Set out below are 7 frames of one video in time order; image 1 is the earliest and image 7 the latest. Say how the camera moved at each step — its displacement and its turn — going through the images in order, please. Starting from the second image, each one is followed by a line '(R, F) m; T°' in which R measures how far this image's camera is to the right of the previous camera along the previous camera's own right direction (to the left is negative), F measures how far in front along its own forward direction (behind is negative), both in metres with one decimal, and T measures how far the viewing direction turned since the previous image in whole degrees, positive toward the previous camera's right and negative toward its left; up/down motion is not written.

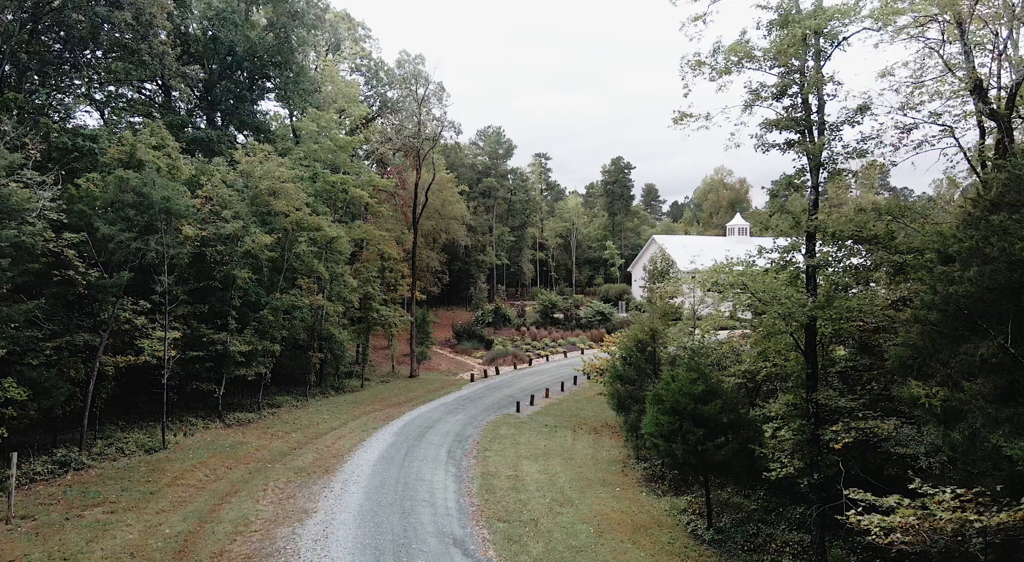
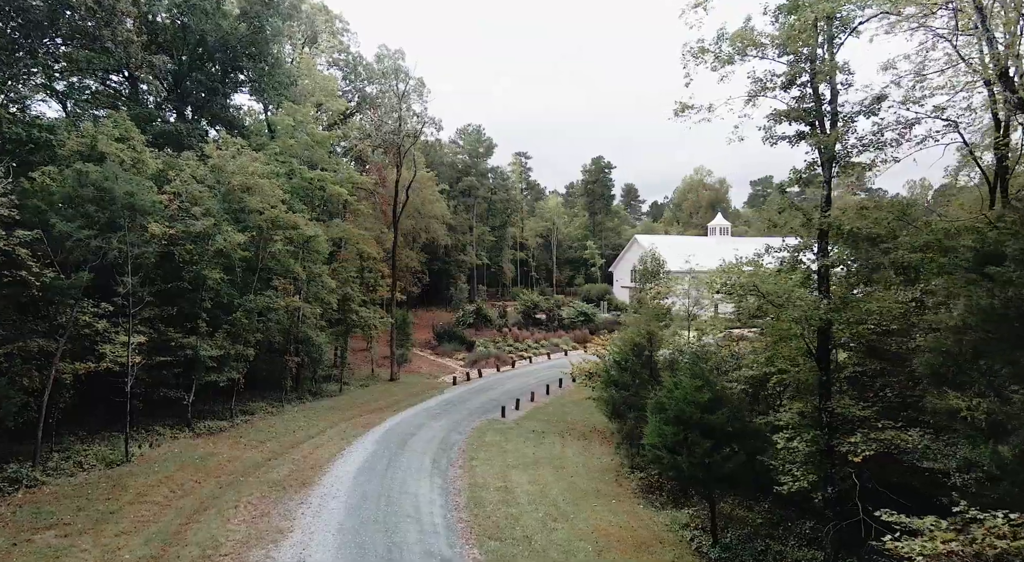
(-0.3, +1.3) m; +2°
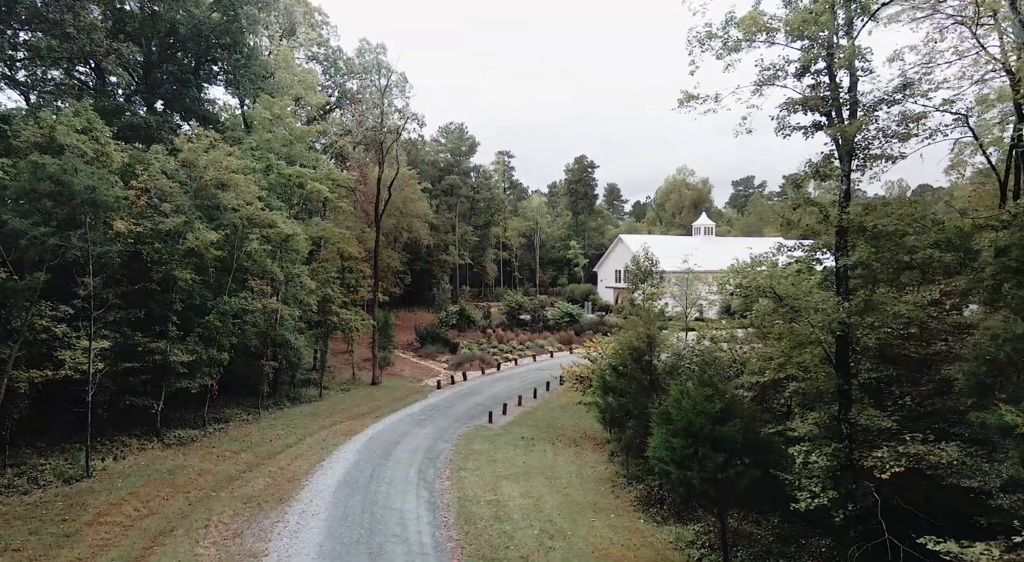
(-0.3, +1.3) m; +1°
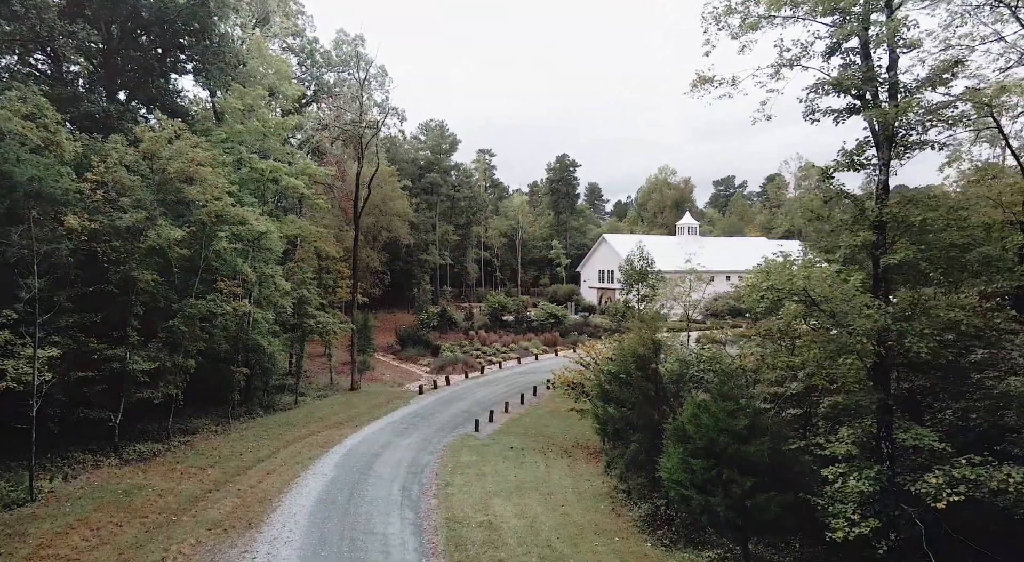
(-0.3, +1.8) m; +1°
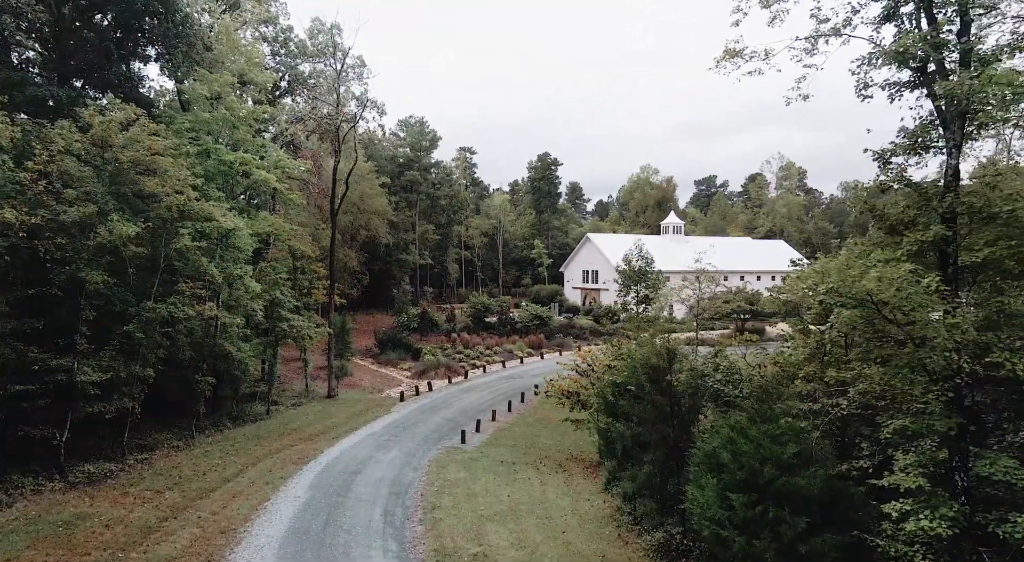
(-0.4, +2.2) m; +1°
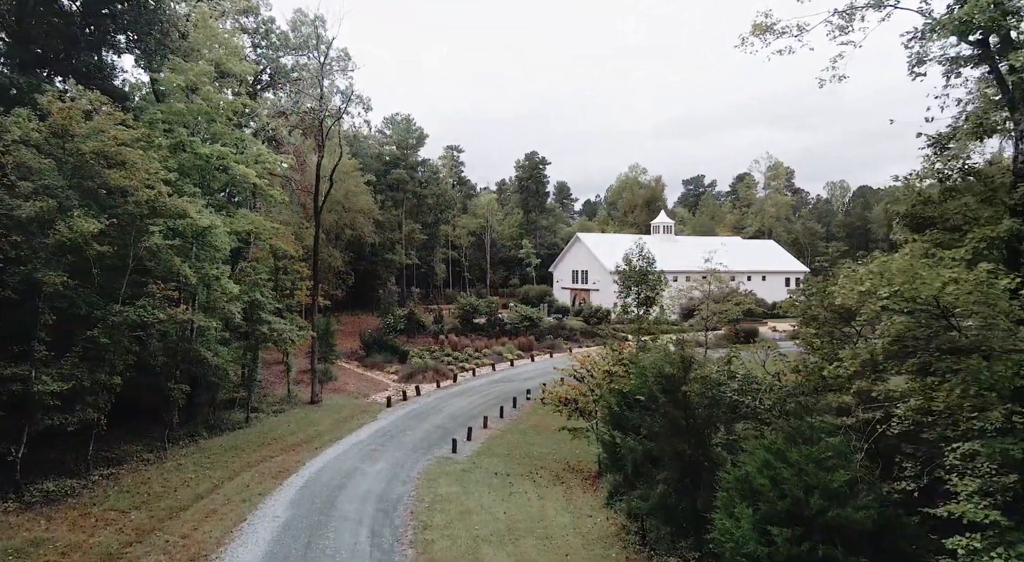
(-0.3, +1.6) m; +1°
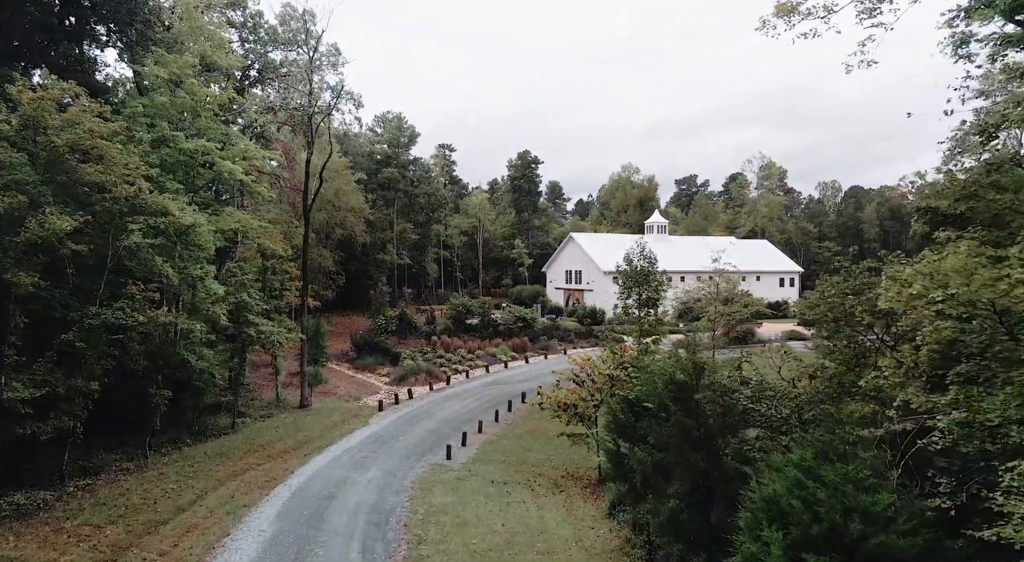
(-0.2, +1.0) m; +1°
